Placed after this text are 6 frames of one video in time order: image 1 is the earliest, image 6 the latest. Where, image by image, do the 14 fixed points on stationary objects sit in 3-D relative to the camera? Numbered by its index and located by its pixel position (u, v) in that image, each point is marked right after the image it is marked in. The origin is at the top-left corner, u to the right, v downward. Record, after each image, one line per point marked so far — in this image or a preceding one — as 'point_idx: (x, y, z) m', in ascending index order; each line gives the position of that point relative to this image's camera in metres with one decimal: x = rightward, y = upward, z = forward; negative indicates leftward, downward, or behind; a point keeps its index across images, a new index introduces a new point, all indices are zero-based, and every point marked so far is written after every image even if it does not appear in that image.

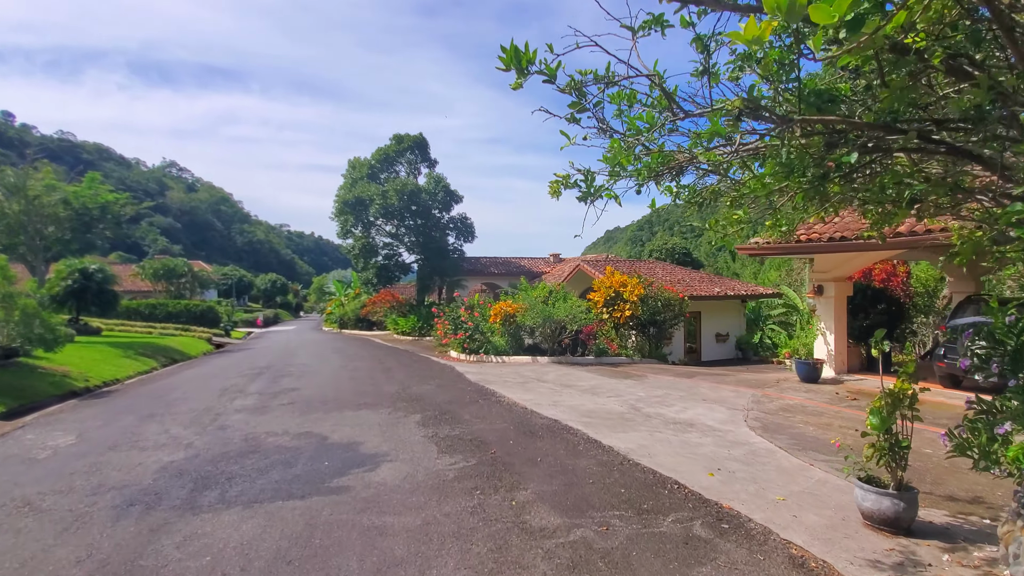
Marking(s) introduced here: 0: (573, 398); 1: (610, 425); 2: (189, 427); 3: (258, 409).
0: (+1.1, -2.0, +9.4) m
1: (+1.4, -1.9, +7.1) m
2: (-4.3, -1.9, +6.8) m
3: (-3.8, -1.8, +7.6) m
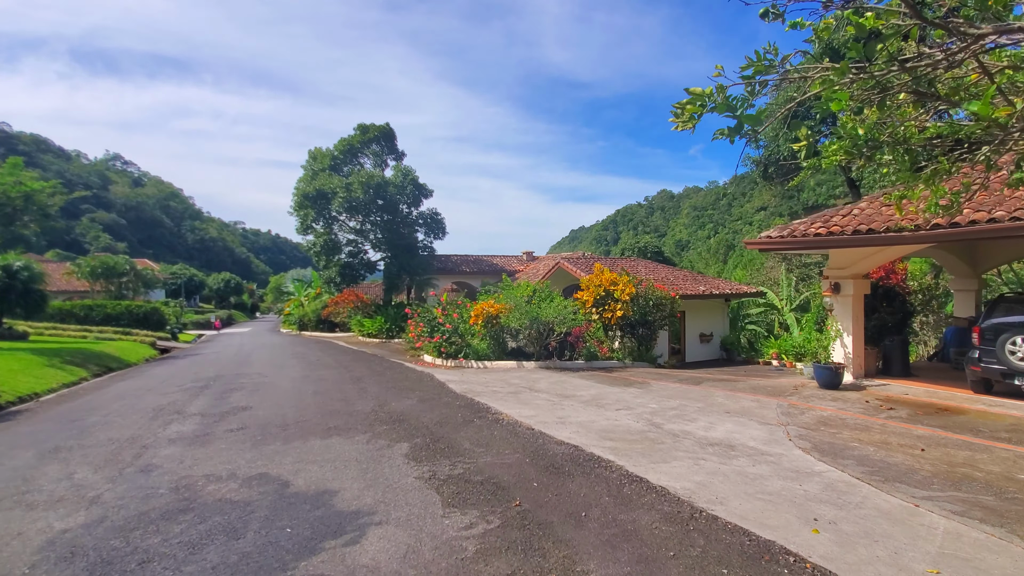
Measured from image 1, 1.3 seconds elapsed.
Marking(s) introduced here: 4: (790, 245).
0: (+1.1, -2.0, +8.1) m
1: (+1.5, -1.8, +5.8) m
2: (-4.1, -1.8, +5.2) m
3: (-3.7, -1.8, +6.0) m
4: (+5.6, +0.9, +10.2) m
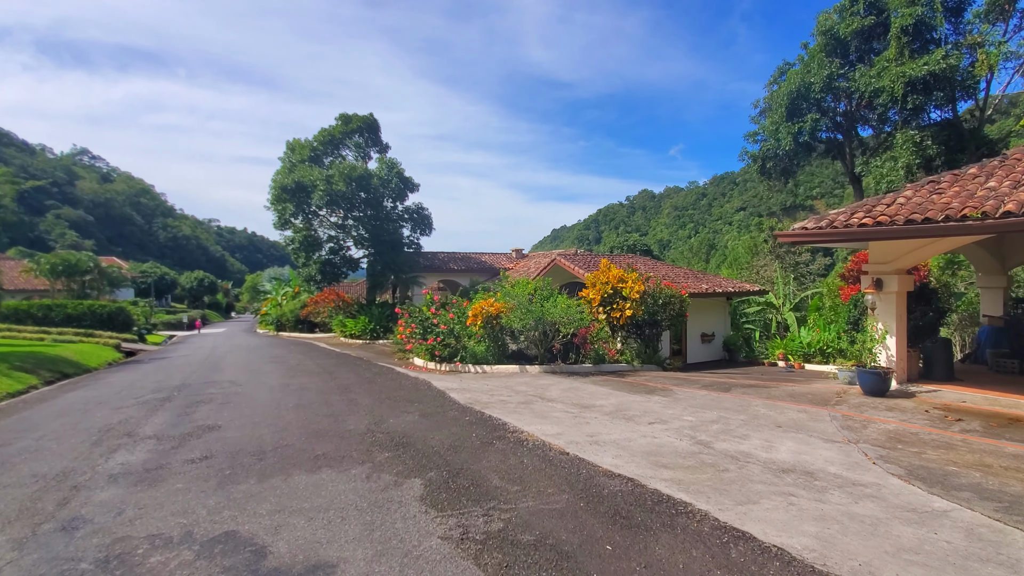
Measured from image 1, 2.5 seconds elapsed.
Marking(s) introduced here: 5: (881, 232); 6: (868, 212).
0: (+1.3, -1.9, +7.0) m
1: (+1.8, -1.8, +4.7) m
2: (-3.8, -1.8, +3.8) m
3: (-3.4, -1.7, +4.7) m
4: (+5.7, +0.9, +9.2) m
5: (+6.2, +0.9, +8.6) m
6: (+6.4, +1.4, +9.2) m
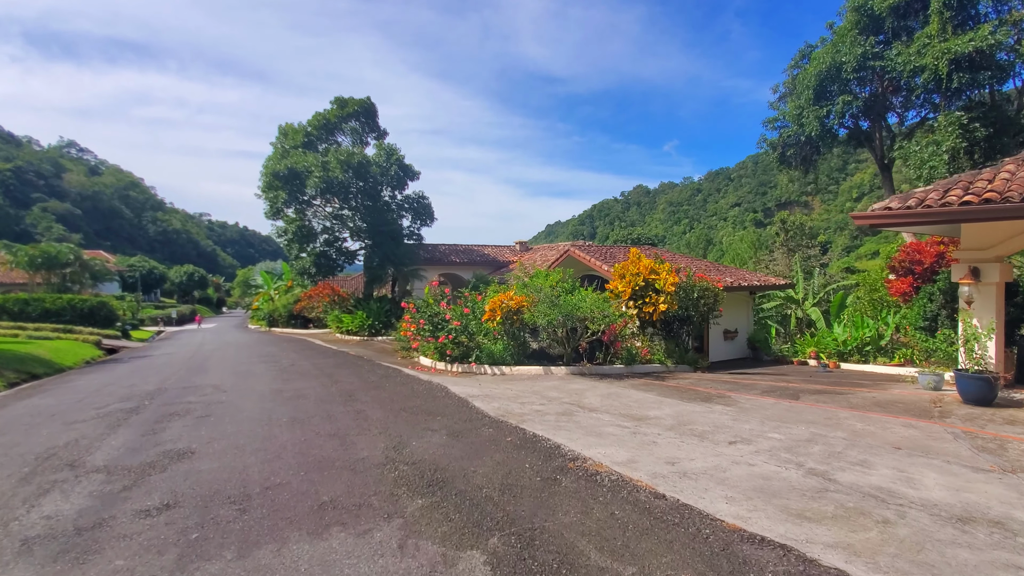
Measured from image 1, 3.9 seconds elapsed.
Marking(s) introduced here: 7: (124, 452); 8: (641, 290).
0: (+1.9, -1.8, +5.6) m
1: (+2.4, -1.7, +3.3) m
2: (-3.1, -1.7, +2.4) m
3: (-2.8, -1.6, +3.2) m
4: (+6.3, +1.1, +7.8) m
5: (+6.8, +1.1, +7.2) m
6: (+7.0, +1.5, +7.8) m
7: (-3.8, -1.6, +5.0) m
8: (+3.2, 0.0, +12.5) m
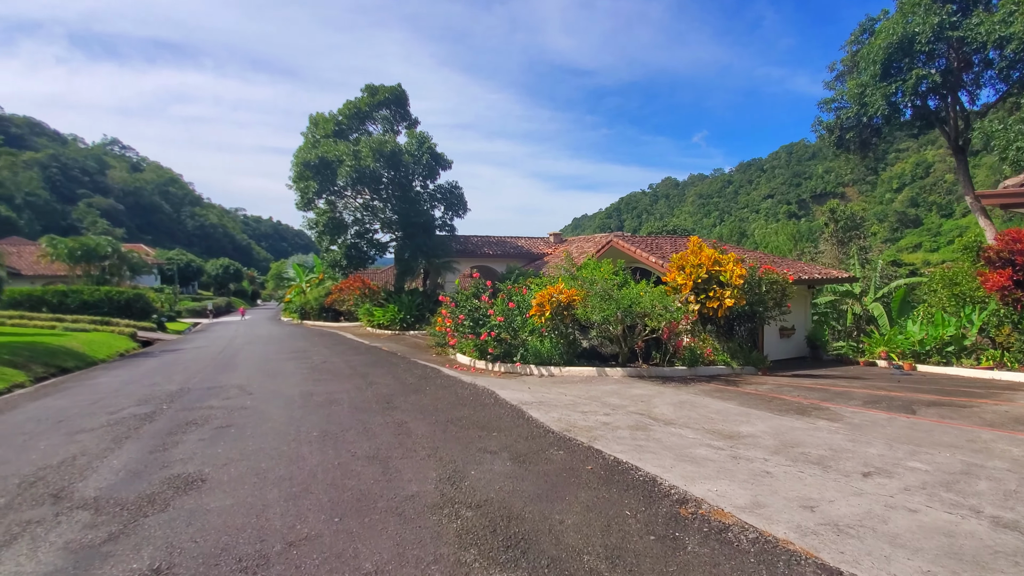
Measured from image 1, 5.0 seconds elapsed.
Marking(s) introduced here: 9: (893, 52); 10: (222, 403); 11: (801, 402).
0: (+2.6, -1.7, +4.4) m
1: (+3.0, -1.6, +2.1) m
2: (-2.6, -1.6, +1.4) m
3: (-2.2, -1.5, +2.3) m
4: (+7.1, +1.2, +6.4) m
5: (+7.6, +1.2, +5.7) m
6: (+7.8, +1.6, +6.3) m
7: (-3.1, -1.5, +4.1) m
8: (+4.2, +0.1, +11.3) m
9: (+14.5, +9.0, +19.4) m
10: (-4.1, -1.6, +7.2) m
11: (+4.3, -1.7, +7.7) m
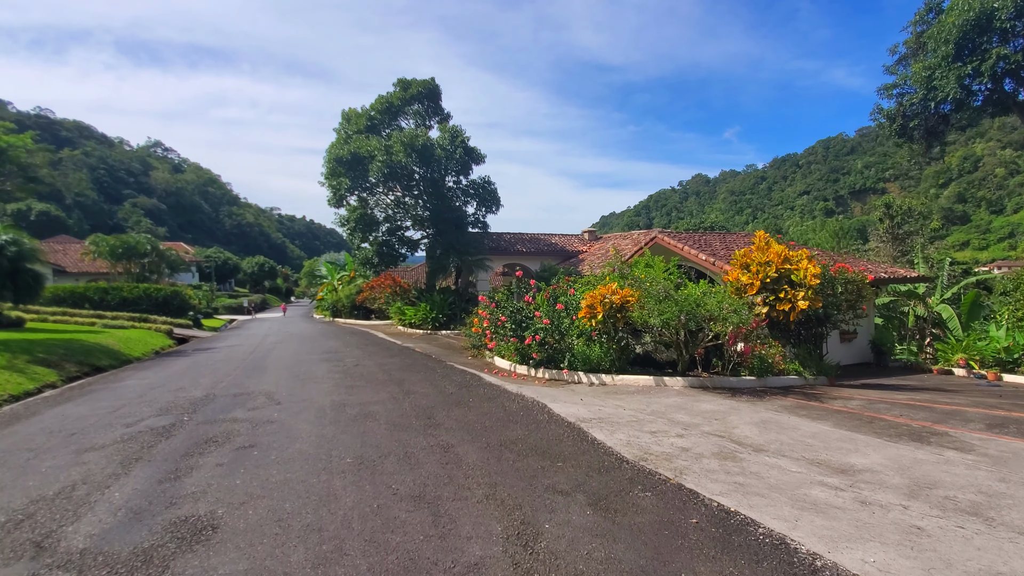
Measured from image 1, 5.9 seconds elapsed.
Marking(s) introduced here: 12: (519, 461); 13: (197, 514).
0: (+3.1, -1.7, +3.3) m
1: (+3.4, -1.7, +1.0) m
2: (-2.2, -1.6, +0.7) m
3: (-1.7, -1.6, +1.5) m
4: (+7.8, +1.1, +5.1) m
5: (+8.2, +1.1, +4.4) m
6: (+8.5, +1.6, +5.0) m
7: (-2.6, -1.5, +3.4) m
8: (+5.2, +0.1, +10.1) m
9: (+15.9, +9.0, +17.7) m
10: (-3.4, -1.6, +6.5) m
11: (+5.1, -1.7, +6.5) m
12: (+0.1, -1.6, +4.6) m
13: (-2.2, -1.5, +3.5) m
